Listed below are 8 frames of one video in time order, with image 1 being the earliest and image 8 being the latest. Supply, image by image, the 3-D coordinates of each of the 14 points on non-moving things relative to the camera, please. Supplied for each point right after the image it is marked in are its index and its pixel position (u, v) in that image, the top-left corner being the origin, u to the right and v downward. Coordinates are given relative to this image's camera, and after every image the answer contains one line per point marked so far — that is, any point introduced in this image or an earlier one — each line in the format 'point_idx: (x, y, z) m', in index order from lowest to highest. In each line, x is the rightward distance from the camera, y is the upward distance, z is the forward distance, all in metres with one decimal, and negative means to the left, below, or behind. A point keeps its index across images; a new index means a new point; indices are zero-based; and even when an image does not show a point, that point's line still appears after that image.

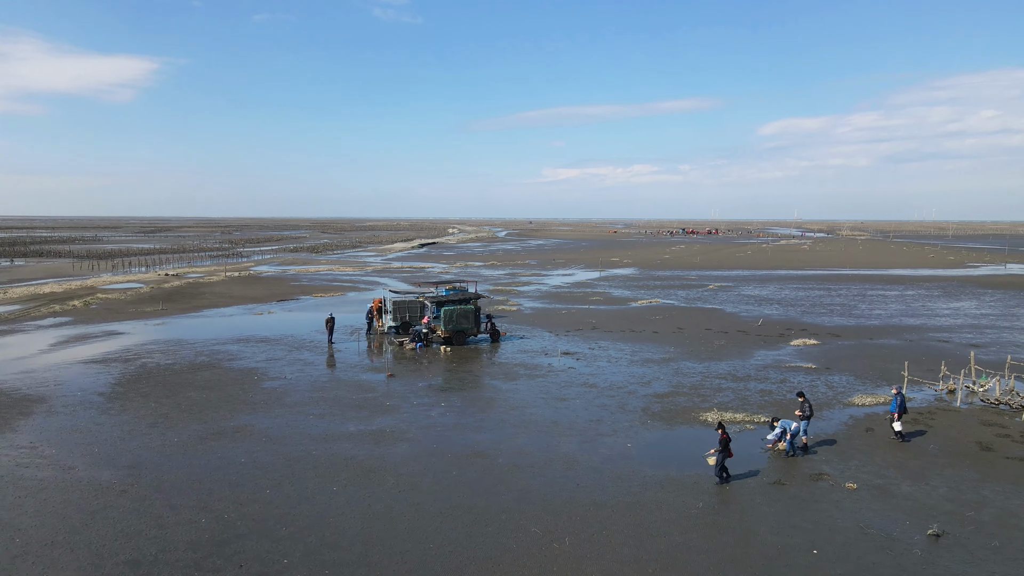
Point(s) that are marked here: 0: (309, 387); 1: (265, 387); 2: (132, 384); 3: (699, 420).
0: (-5.4, -2.7, +19.6) m
1: (-6.5, -2.7, +19.4) m
2: (-10.3, -2.6, +19.7) m
3: (+4.3, -3.0, +16.4) m
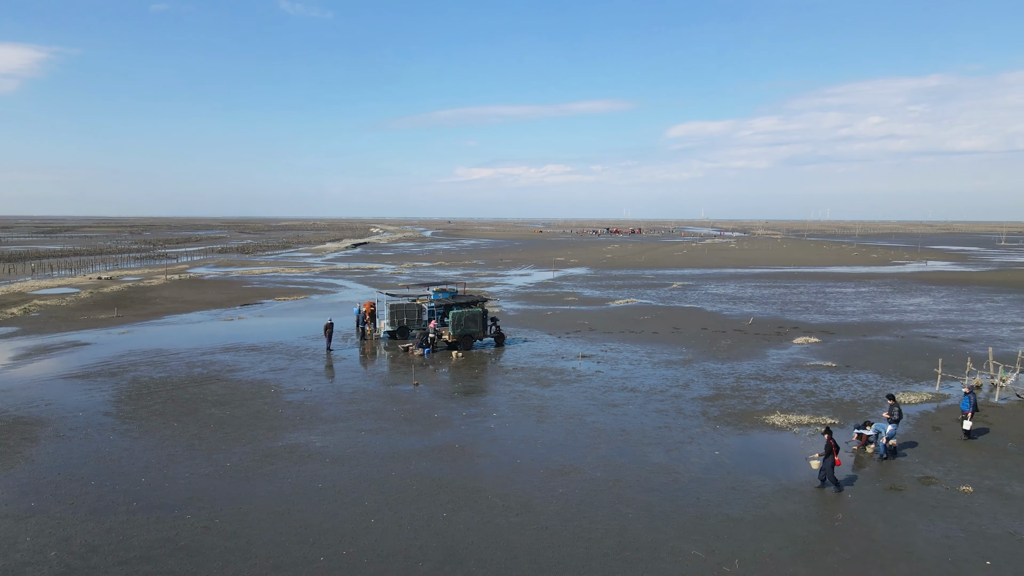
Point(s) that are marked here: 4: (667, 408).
0: (-4.3, -2.8, +18.3) m
1: (-5.3, -2.8, +17.9) m
2: (-9.1, -2.8, +17.8) m
3: (+5.7, -3.0, +16.1) m
4: (+3.8, -2.9, +17.4) m
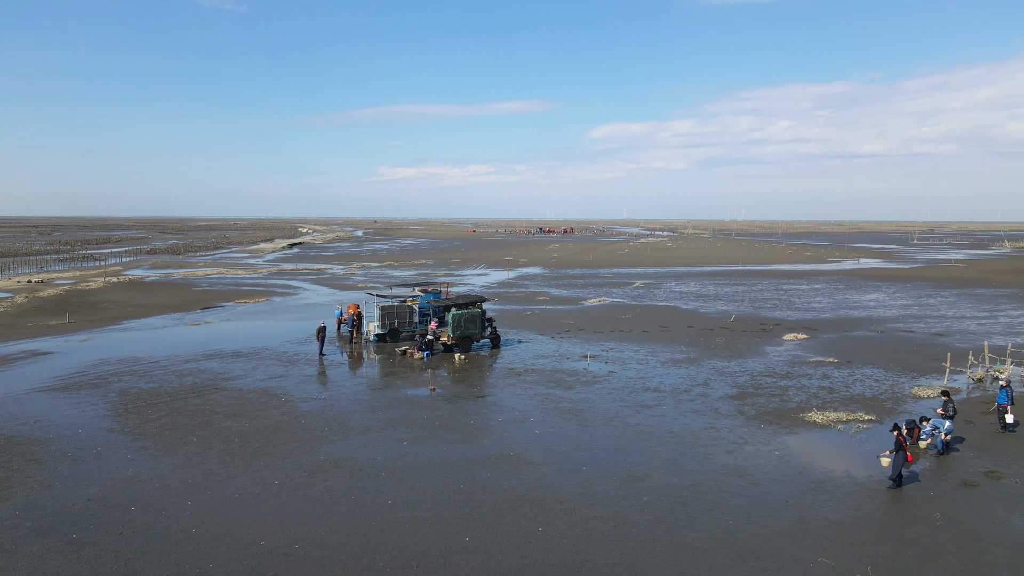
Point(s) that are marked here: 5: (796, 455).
0: (-3.6, -2.8, +17.3) m
1: (-4.6, -2.8, +16.8) m
2: (-8.4, -2.8, +16.3) m
3: (+6.6, -2.9, +16.1) m
4: (+4.6, -2.9, +17.2) m
5: (+5.4, -3.2, +13.7) m
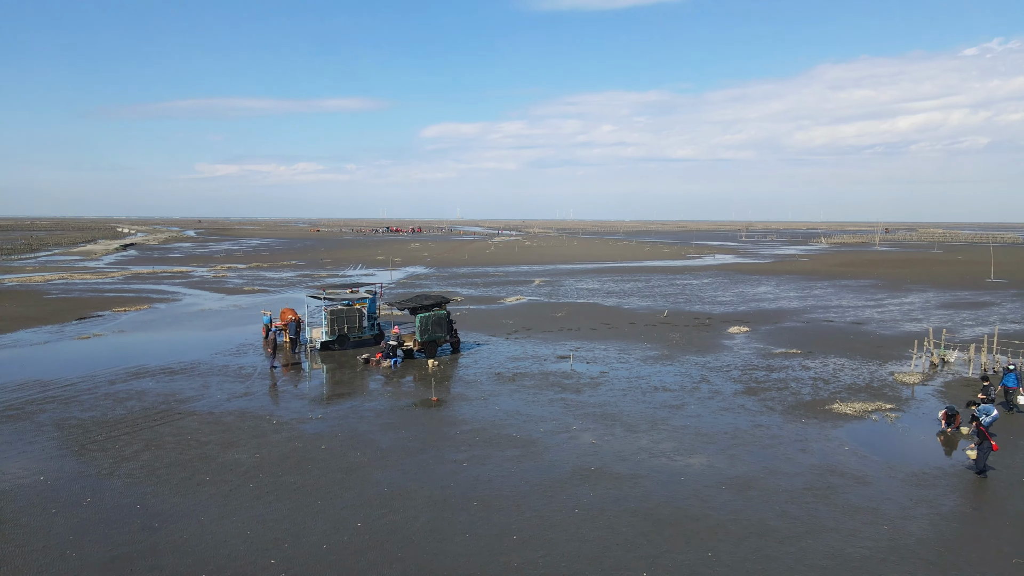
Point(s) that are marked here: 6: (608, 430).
0: (-2.9, -2.9, +15.2) m
1: (-3.8, -2.9, +14.5) m
2: (-7.4, -3.0, +13.3) m
3: (+7.3, -2.8, +16.2) m
4: (+5.1, -2.7, +16.8) m
5: (+6.6, -3.0, +13.6) m
6: (+2.0, -2.9, +14.8) m
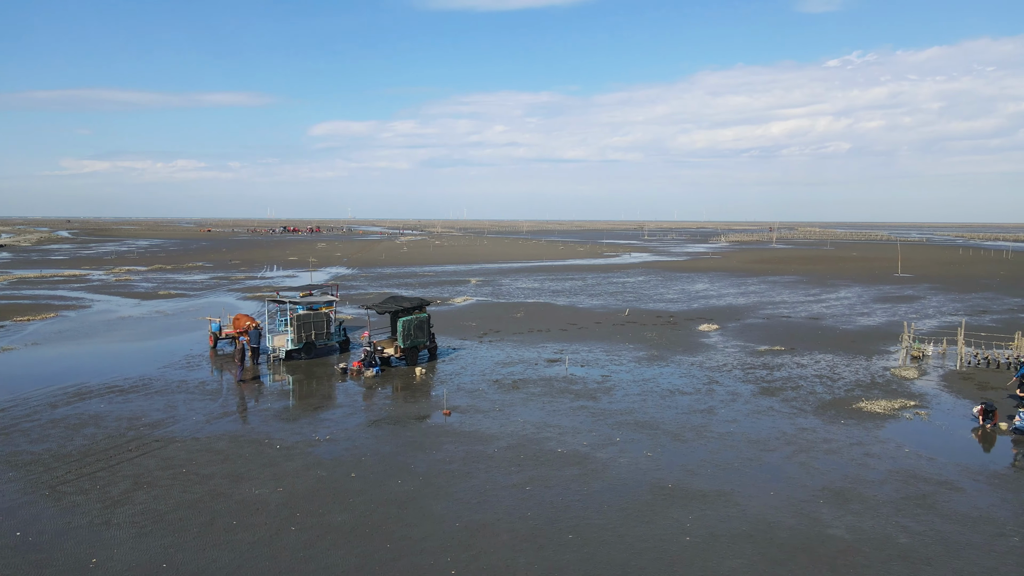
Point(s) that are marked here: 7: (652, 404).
0: (-2.2, -2.9, +13.4) m
1: (-3.0, -3.0, +12.6) m
2: (-6.4, -3.1, +10.9) m
3: (+7.8, -2.7, +15.8) m
4: (+5.5, -2.7, +16.1) m
5: (+7.5, -2.9, +13.1) m
6: (+2.7, -2.9, +13.7) m
7: (+3.2, -2.6, +16.6) m
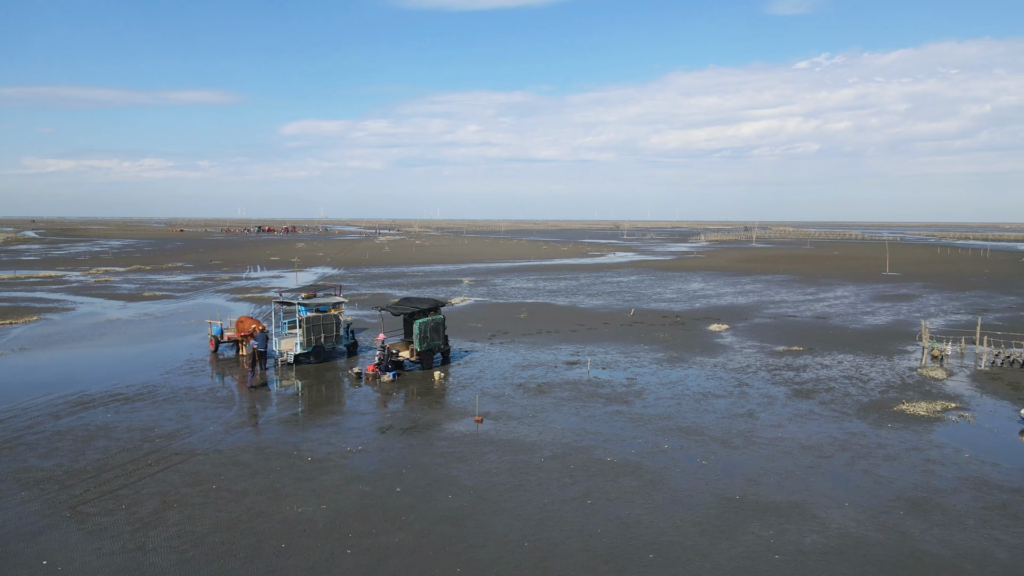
0: (-1.4, -2.9, +12.7) m
1: (-2.2, -3.0, +11.8) m
2: (-5.5, -3.1, +10.0) m
3: (+8.5, -2.7, +15.4) m
4: (+6.2, -2.7, +15.6) m
5: (+8.3, -2.9, +12.7) m
6: (+3.5, -2.9, +13.1) m
7: (+3.9, -2.6, +16.0) m
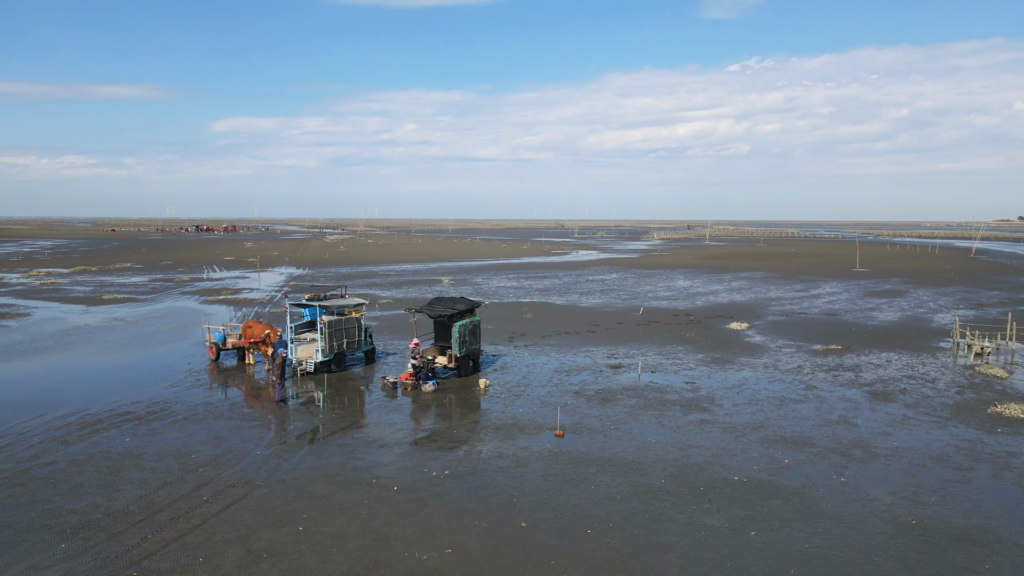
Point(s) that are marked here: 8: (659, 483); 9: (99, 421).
0: (+0.3, -2.9, +11.0) m
1: (-0.4, -3.0, +10.1) m
2: (-3.5, -3.1, +8.1) m
3: (+10.0, -2.6, +14.5) m
4: (+7.7, -2.6, +14.6) m
5: (+10.0, -2.8, +11.8) m
6: (+5.2, -2.8, +11.8) m
7: (+5.3, -2.6, +14.7) m
8: (+2.2, -2.9, +10.8) m
9: (-8.1, -2.6, +14.2) m
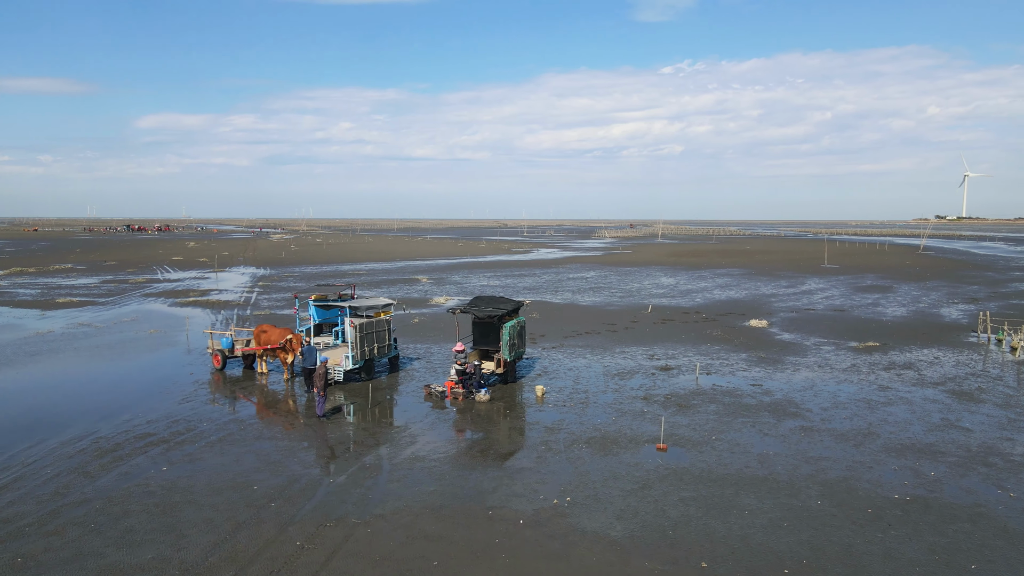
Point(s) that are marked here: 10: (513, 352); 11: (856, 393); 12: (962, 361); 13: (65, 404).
0: (+2.1, -2.9, +9.5) m
1: (+1.5, -2.9, +8.6) m
2: (-1.5, -3.1, +6.3) m
3: (+11.4, -2.4, +13.8) m
4: (+9.1, -2.5, +13.7) m
5: (+11.6, -2.7, +11.1) m
6: (+6.9, -2.7, +10.7) m
7: (+6.8, -2.5, +13.6) m
8: (+4.0, -2.9, +9.5) m
9: (-6.5, -2.6, +12.0) m
10: (-0.1, -1.5, +16.8) m
11: (+7.3, -2.3, +15.8) m
12: (+12.0, -1.9, +19.4) m
13: (-9.6, -2.4, +15.3) m
